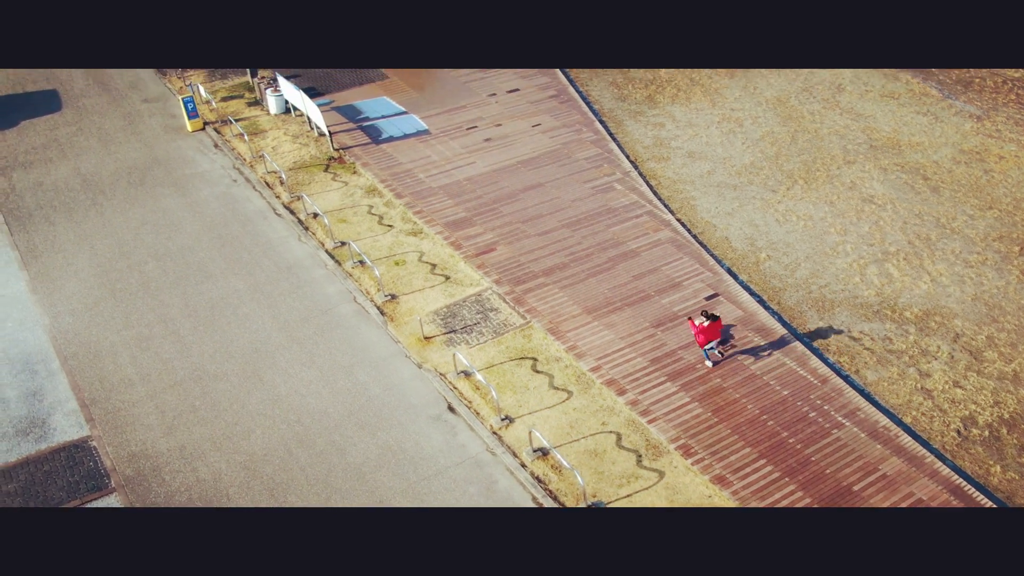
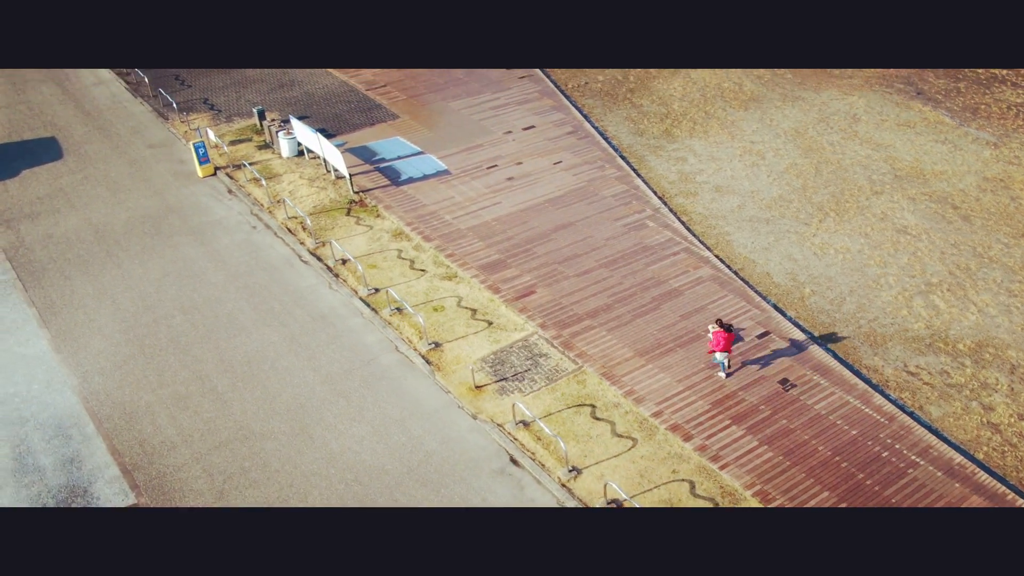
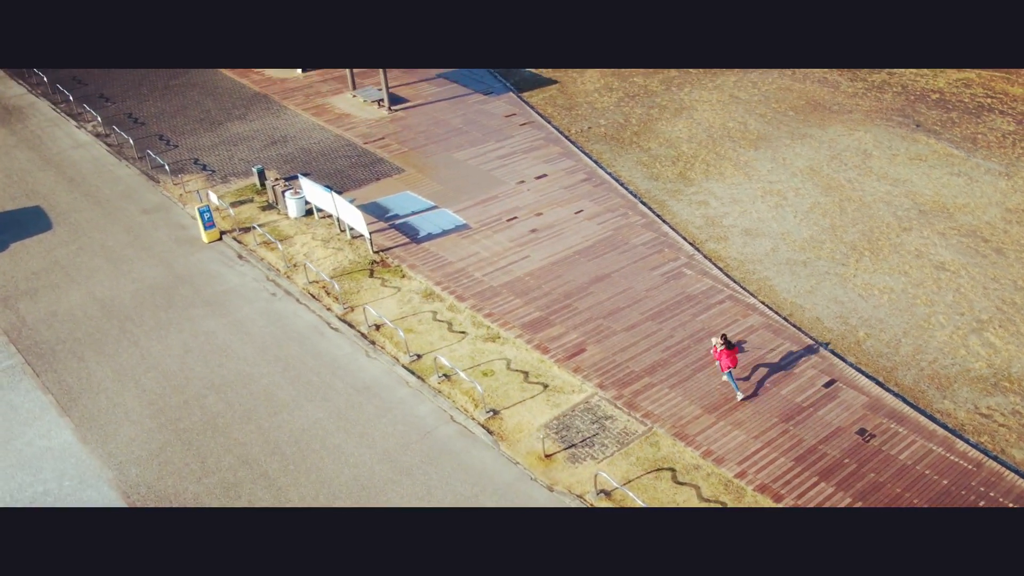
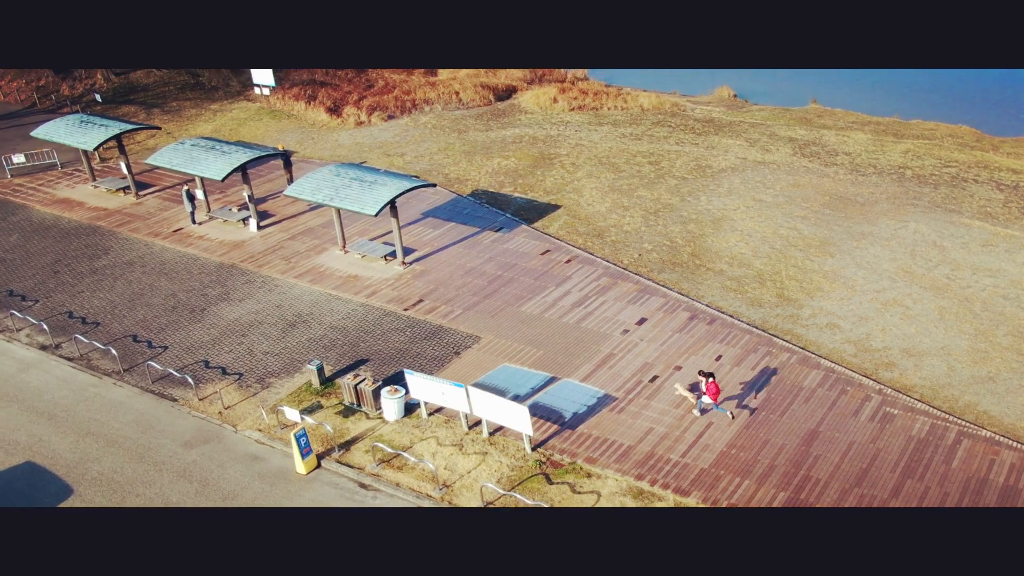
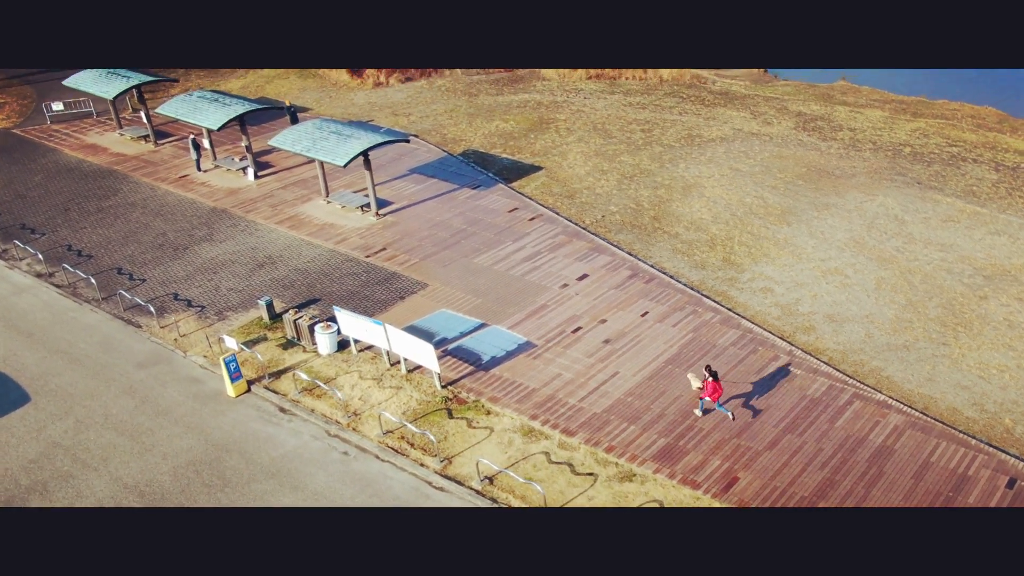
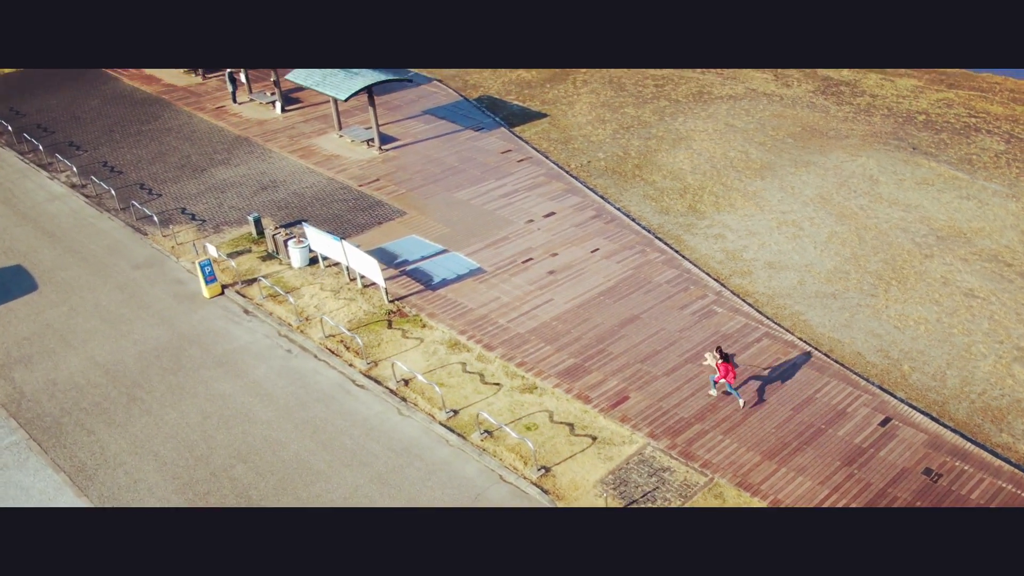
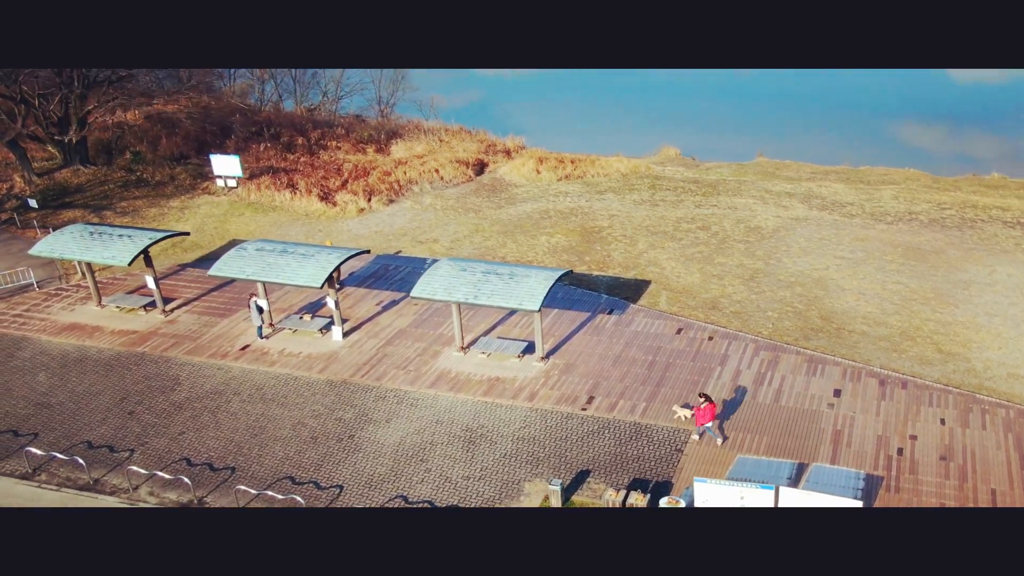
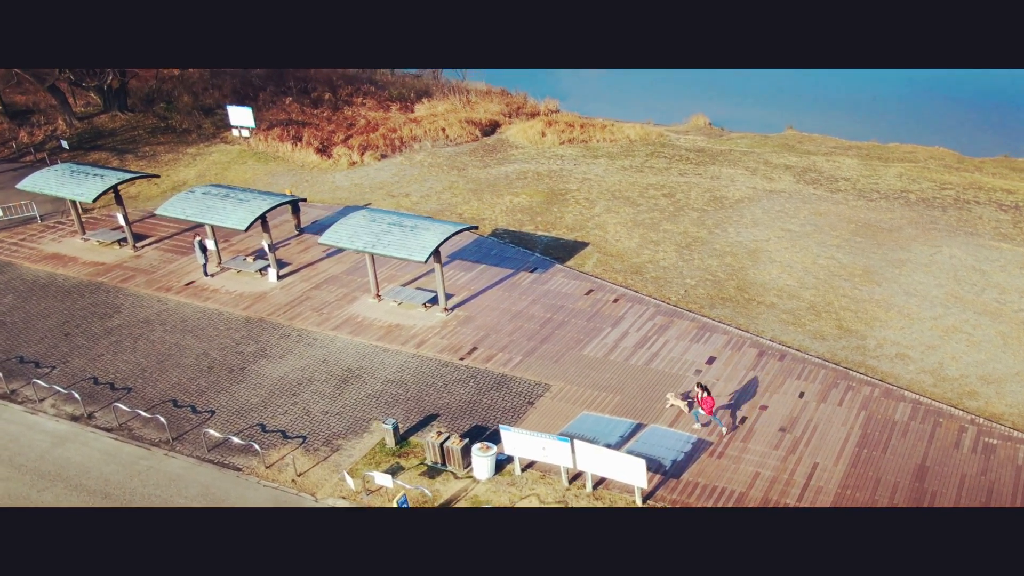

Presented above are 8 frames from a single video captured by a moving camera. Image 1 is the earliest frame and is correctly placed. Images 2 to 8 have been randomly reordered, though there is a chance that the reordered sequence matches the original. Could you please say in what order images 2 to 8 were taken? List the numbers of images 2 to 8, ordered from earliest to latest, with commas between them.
2, 3, 6, 5, 4, 8, 7
